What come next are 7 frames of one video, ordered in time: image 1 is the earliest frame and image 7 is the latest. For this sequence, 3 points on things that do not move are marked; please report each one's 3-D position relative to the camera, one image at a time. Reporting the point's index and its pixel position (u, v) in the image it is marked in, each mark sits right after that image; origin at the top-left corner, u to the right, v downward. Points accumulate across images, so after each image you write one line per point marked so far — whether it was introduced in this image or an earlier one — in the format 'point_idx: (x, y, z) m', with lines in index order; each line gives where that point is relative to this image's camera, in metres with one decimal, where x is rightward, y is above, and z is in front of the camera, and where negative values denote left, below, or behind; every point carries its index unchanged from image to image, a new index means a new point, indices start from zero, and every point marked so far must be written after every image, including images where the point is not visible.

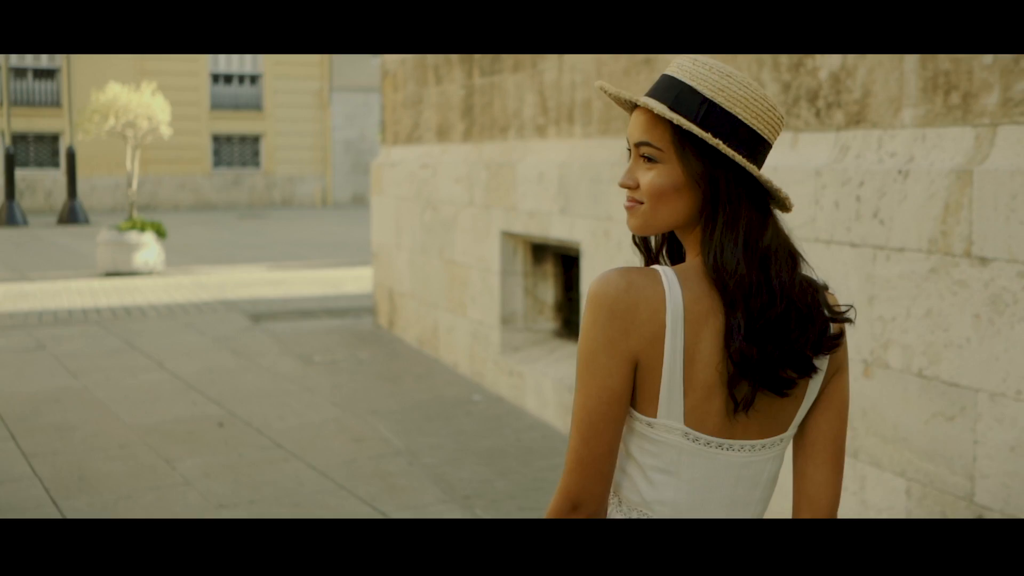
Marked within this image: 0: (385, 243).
0: (-1.0, +0.4, +10.2) m
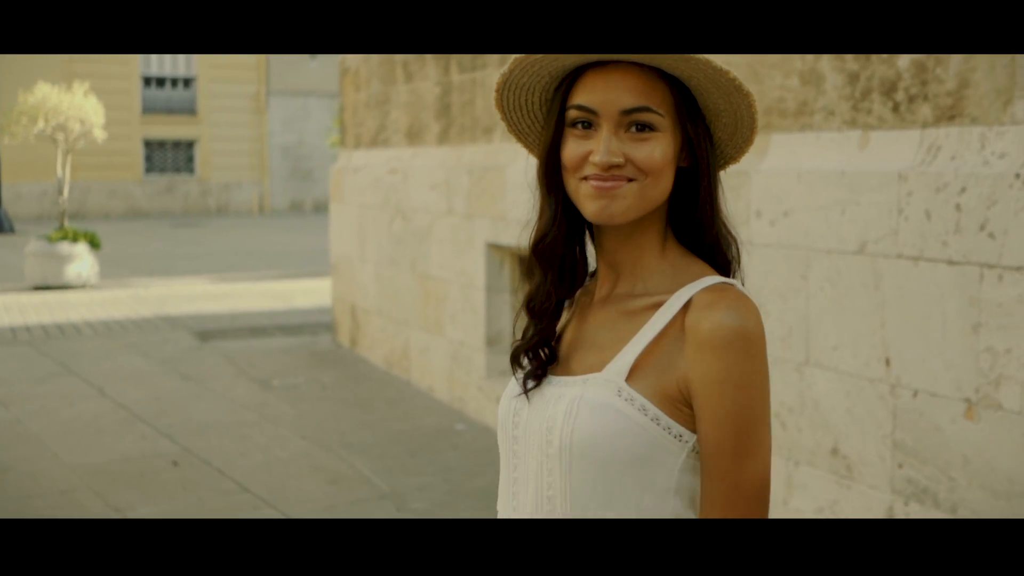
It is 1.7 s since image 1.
0: (-1.2, +0.3, +9.4) m
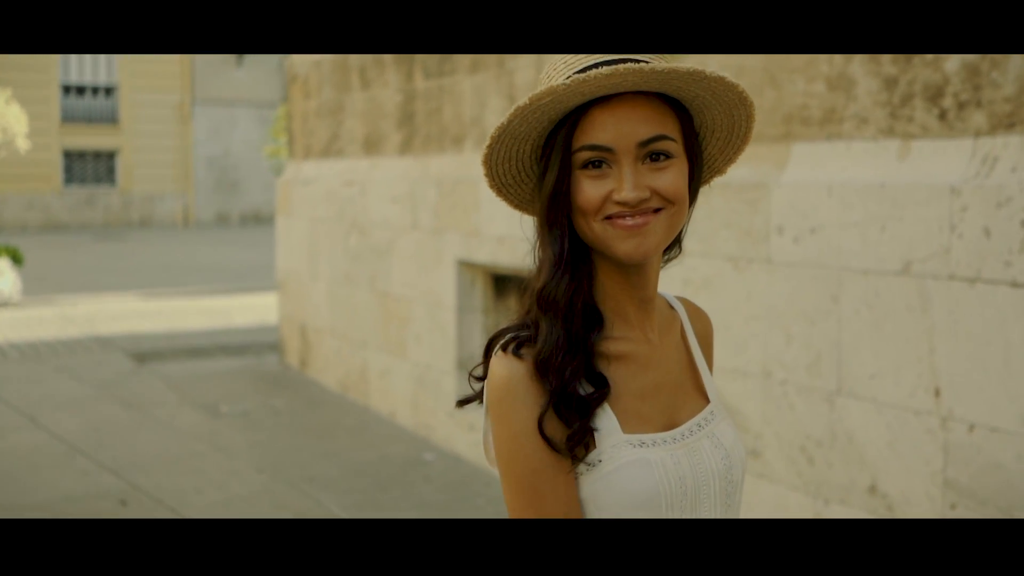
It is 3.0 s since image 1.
0: (-1.5, +0.1, +8.9) m
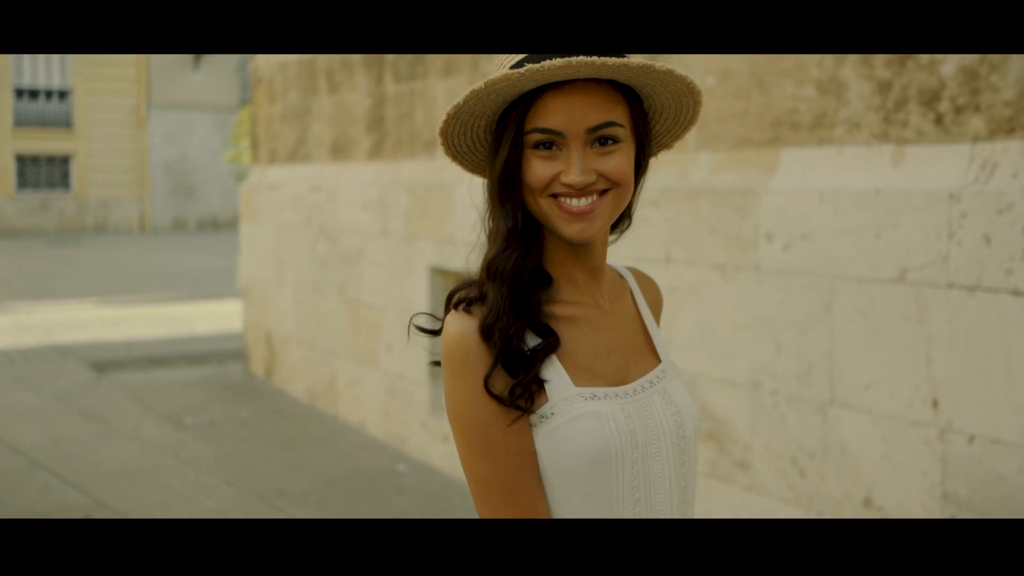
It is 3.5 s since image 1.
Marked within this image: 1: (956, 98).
0: (-1.8, +0.1, +8.7) m
1: (+1.3, +0.5, +3.5) m
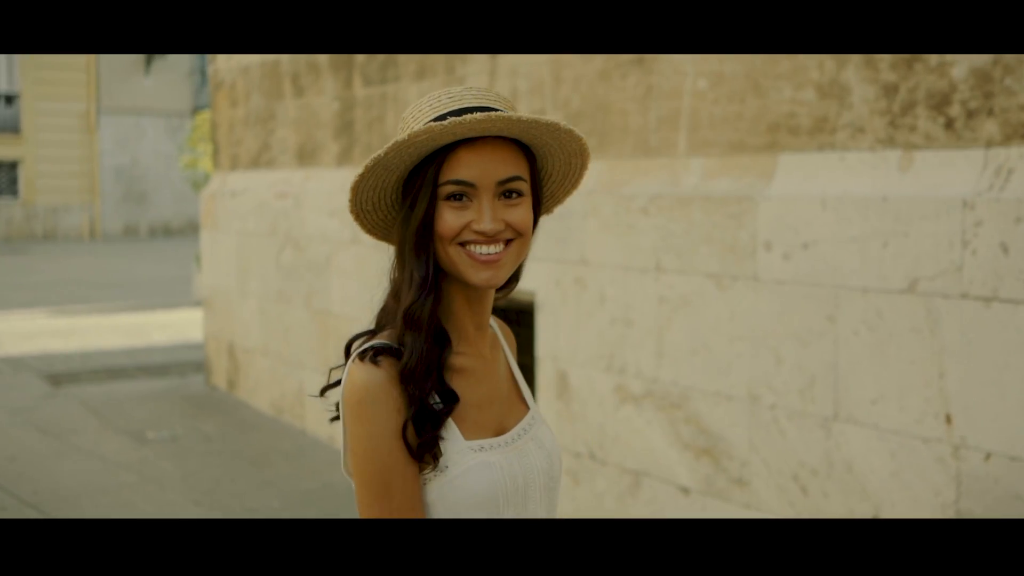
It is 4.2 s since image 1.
0: (-2.0, 0.0, +8.5) m
1: (+1.2, +0.5, +3.4) m
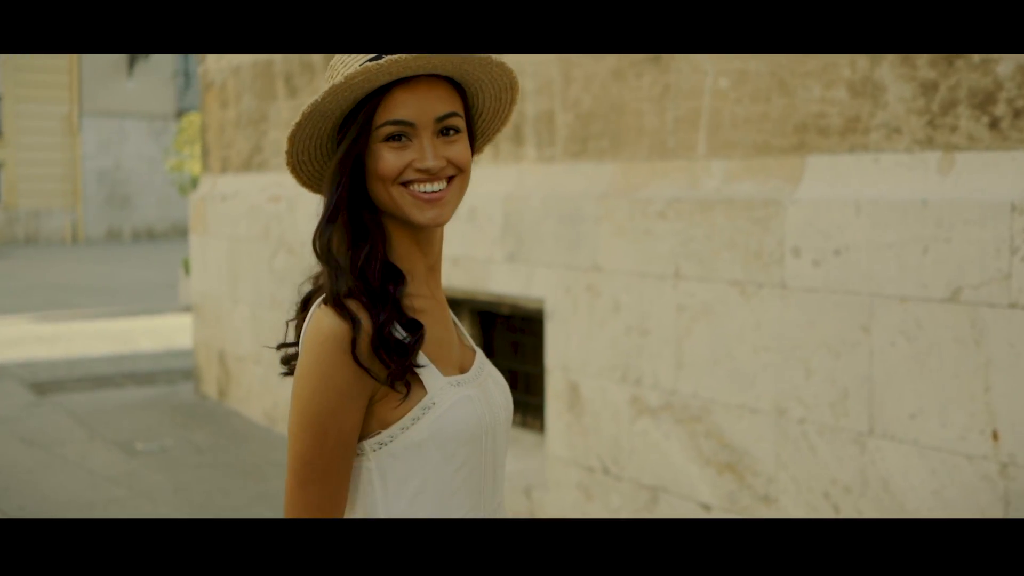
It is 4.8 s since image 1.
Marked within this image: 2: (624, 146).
0: (-2.0, 0.0, +8.3) m
1: (+1.3, +0.5, +3.2) m
2: (+0.4, +0.5, +4.6) m
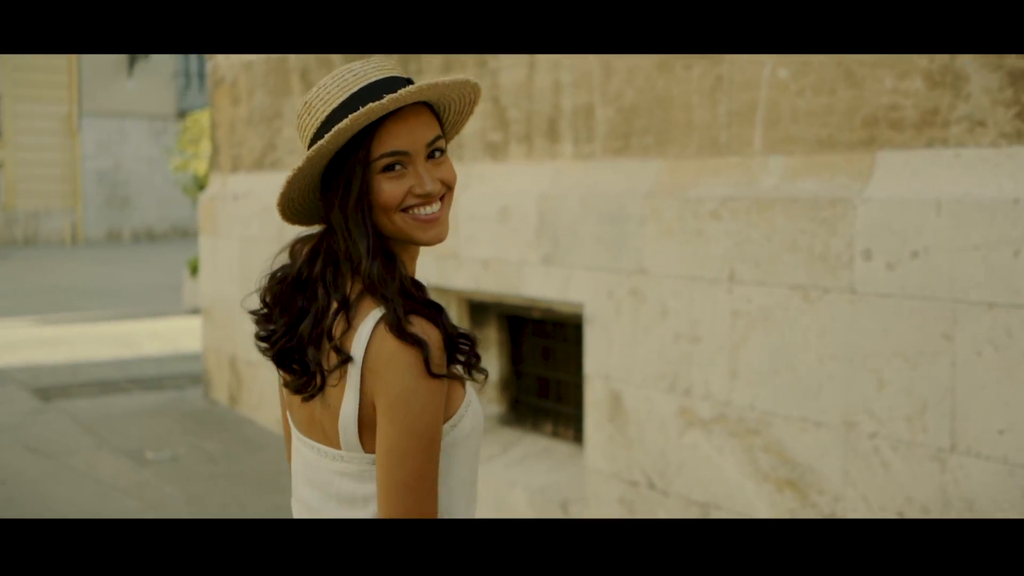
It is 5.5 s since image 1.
0: (-1.9, -0.1, +8.0) m
1: (+1.4, +0.5, +3.0) m
2: (+0.6, +0.5, +4.3) m
